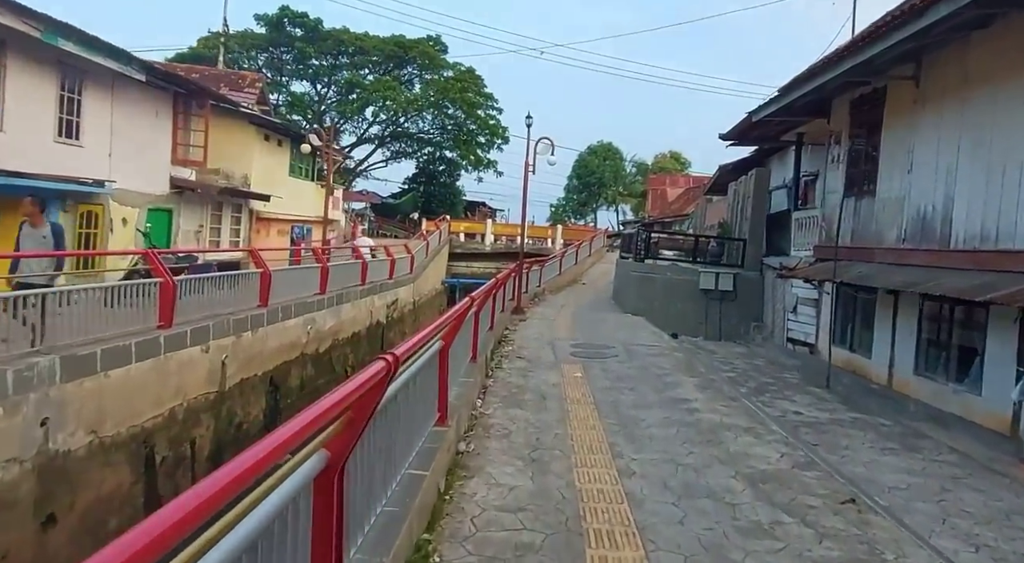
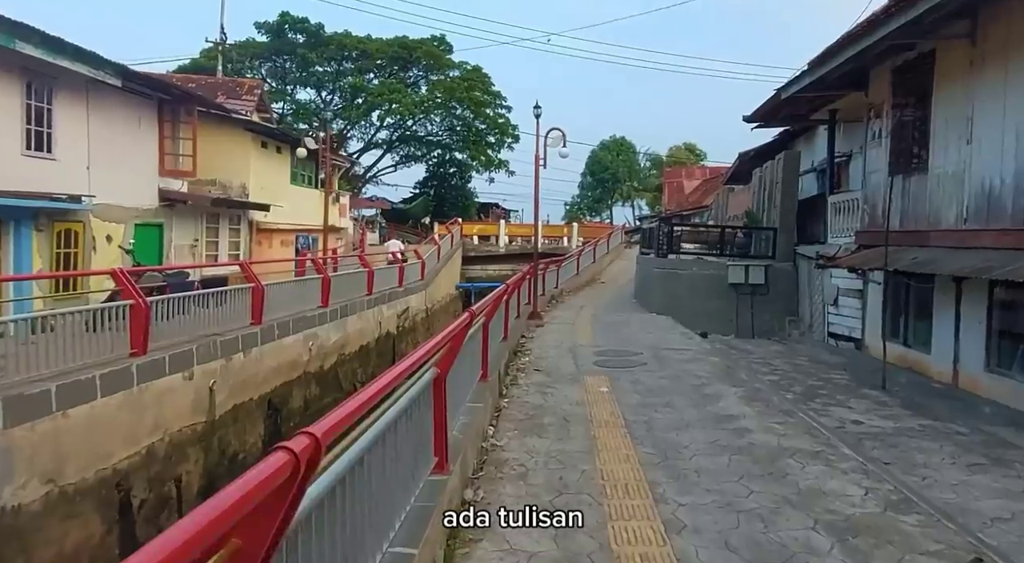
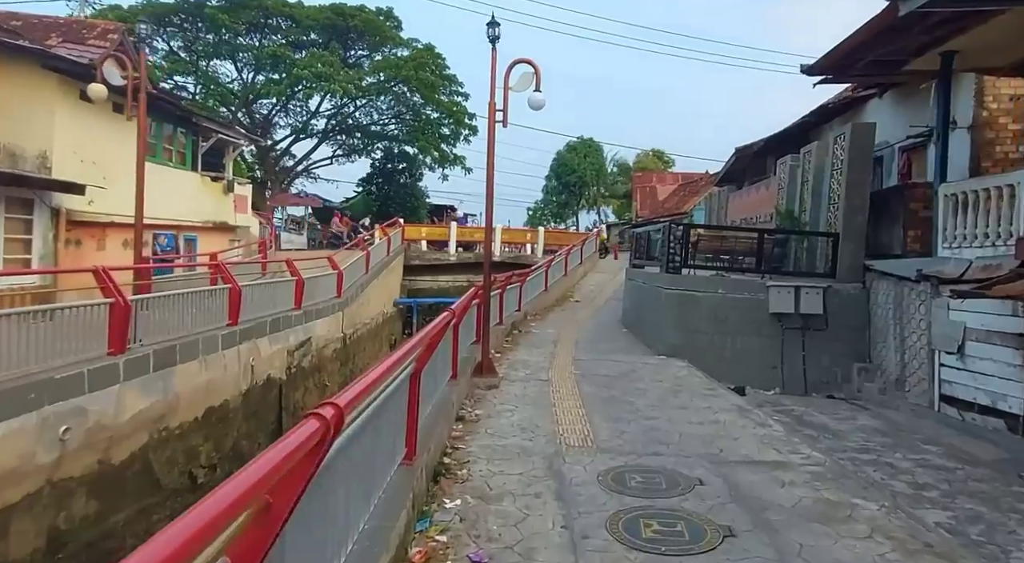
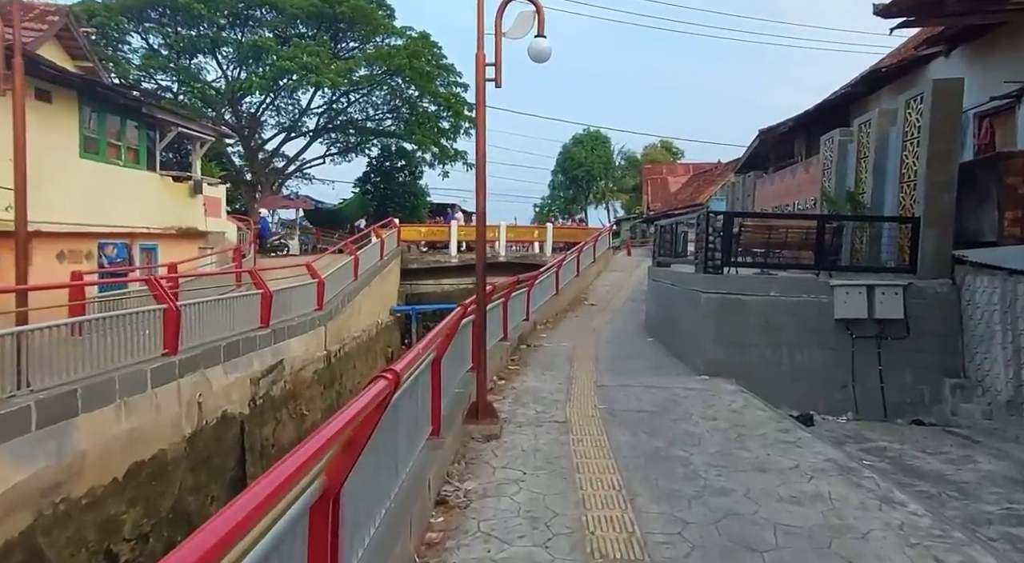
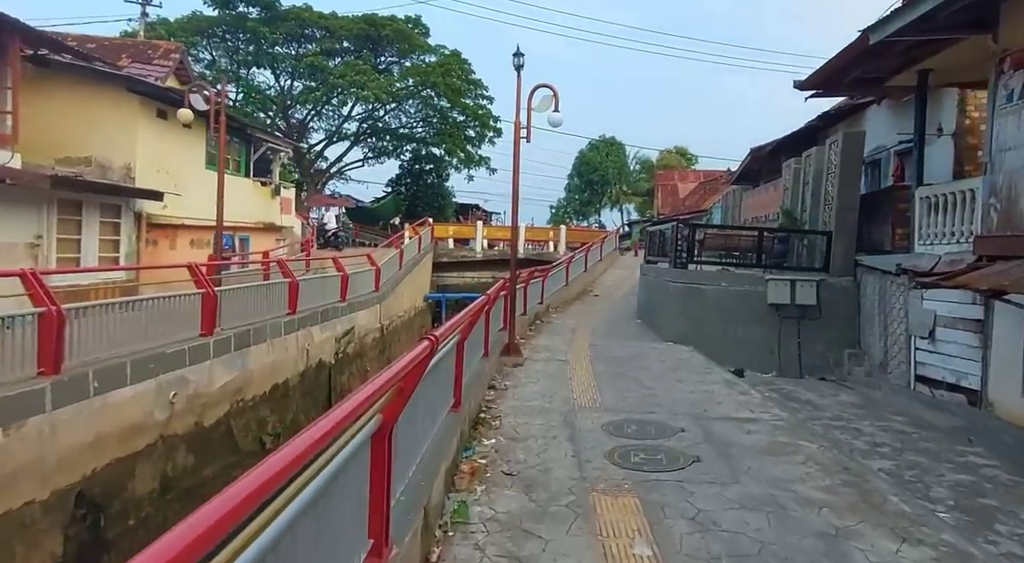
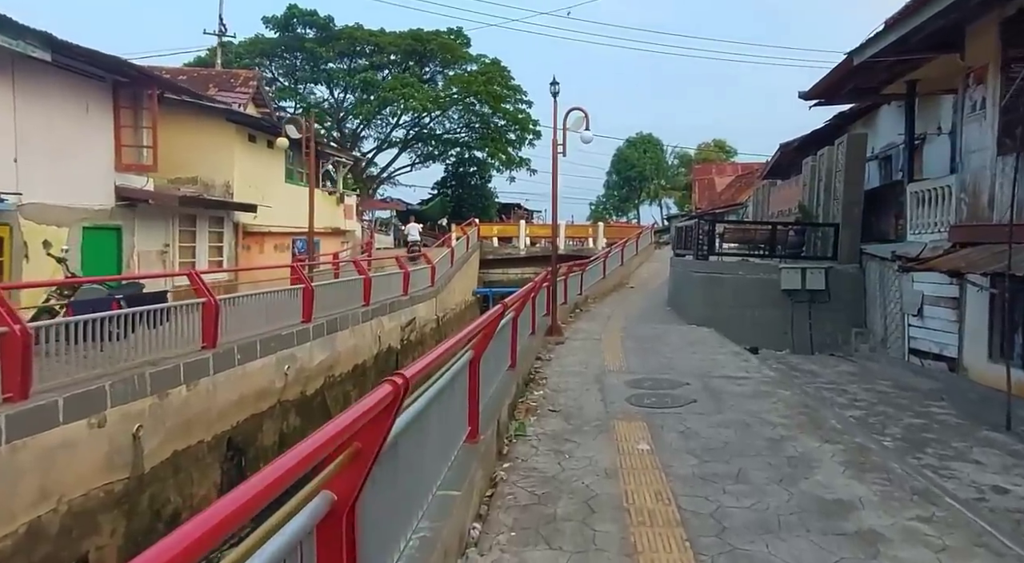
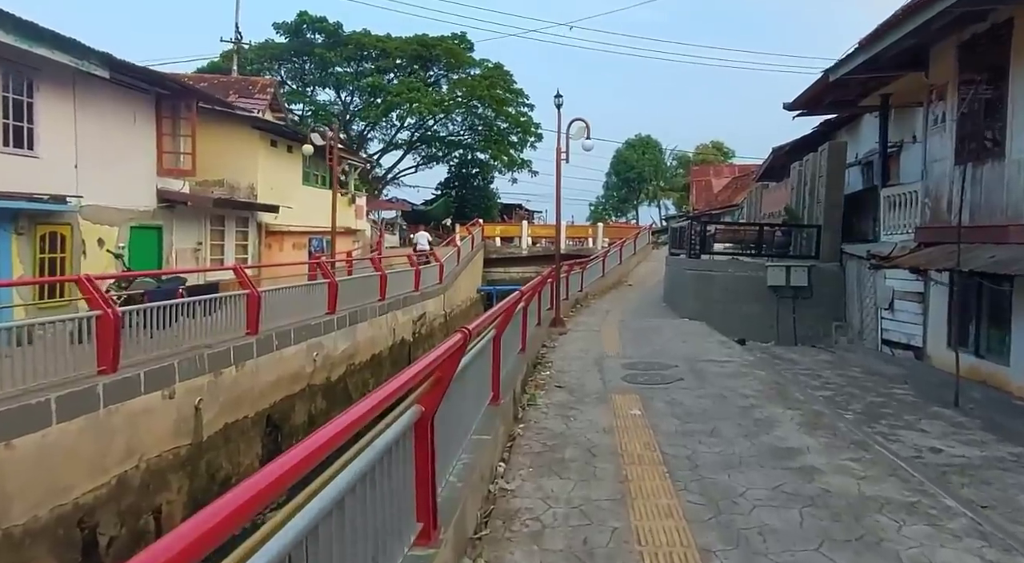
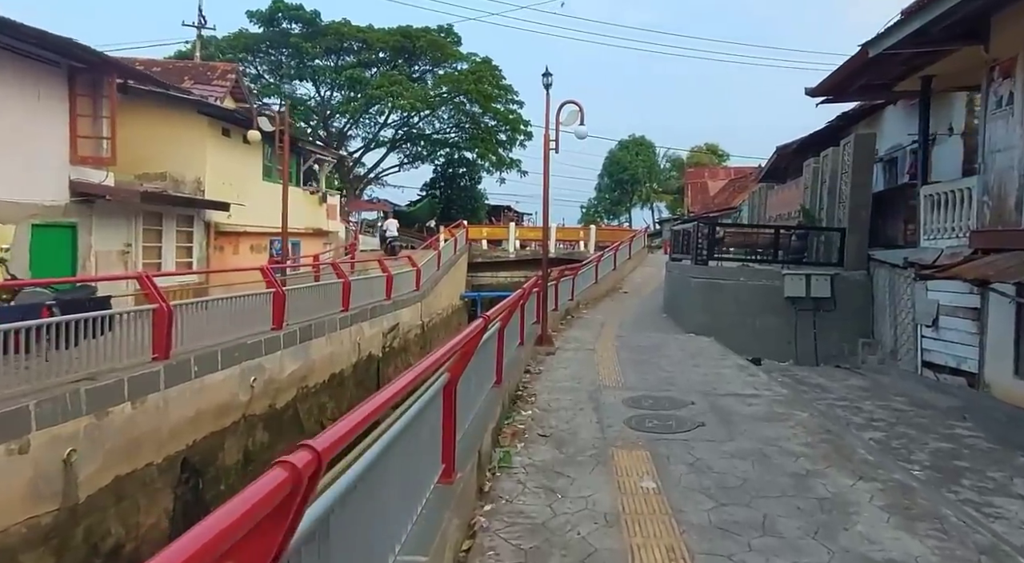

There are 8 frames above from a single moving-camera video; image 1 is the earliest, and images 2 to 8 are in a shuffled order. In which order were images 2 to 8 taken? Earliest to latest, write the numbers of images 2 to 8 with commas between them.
2, 7, 6, 8, 5, 3, 4
